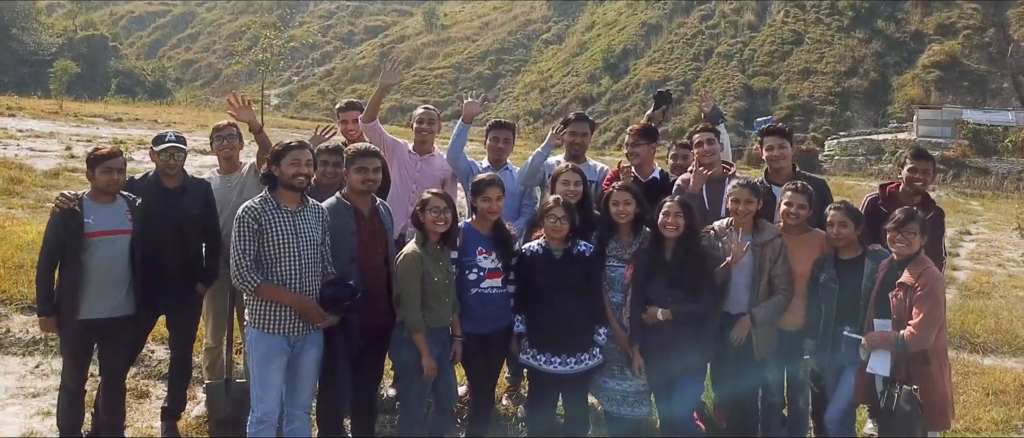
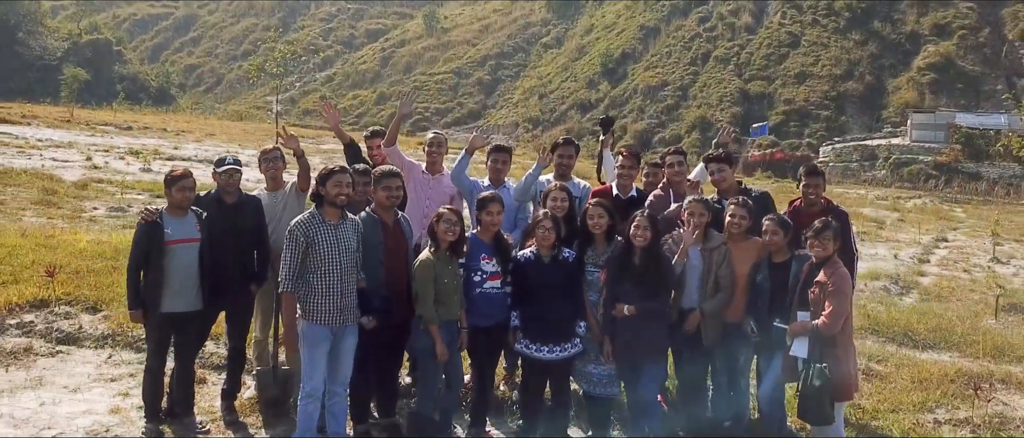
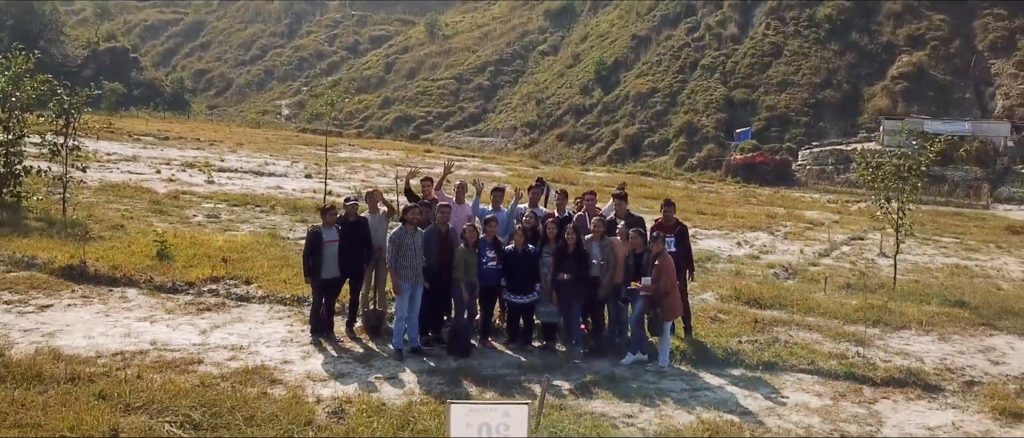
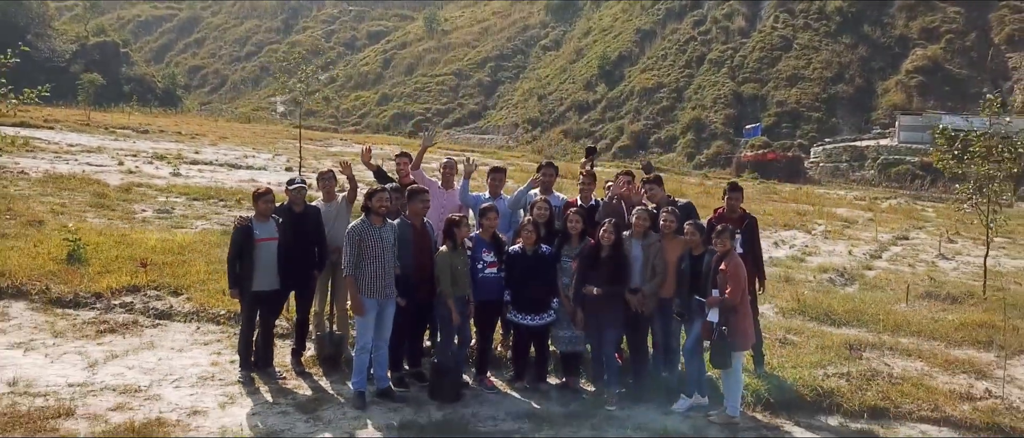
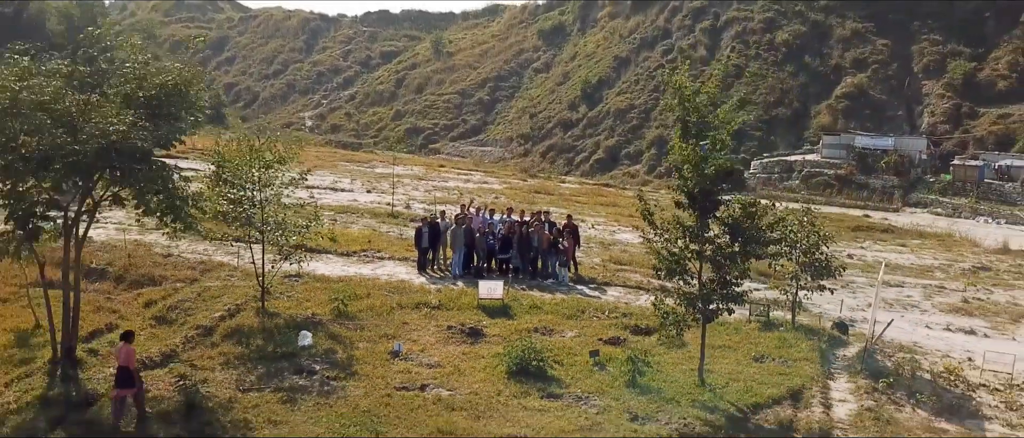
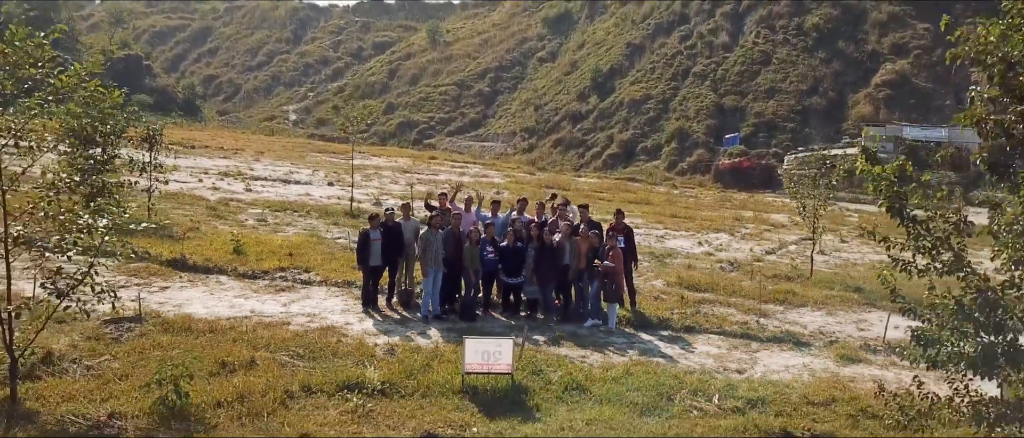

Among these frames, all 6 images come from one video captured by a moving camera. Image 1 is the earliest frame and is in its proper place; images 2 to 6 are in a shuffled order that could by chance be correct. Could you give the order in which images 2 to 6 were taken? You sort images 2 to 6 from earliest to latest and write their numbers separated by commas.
2, 4, 3, 6, 5
